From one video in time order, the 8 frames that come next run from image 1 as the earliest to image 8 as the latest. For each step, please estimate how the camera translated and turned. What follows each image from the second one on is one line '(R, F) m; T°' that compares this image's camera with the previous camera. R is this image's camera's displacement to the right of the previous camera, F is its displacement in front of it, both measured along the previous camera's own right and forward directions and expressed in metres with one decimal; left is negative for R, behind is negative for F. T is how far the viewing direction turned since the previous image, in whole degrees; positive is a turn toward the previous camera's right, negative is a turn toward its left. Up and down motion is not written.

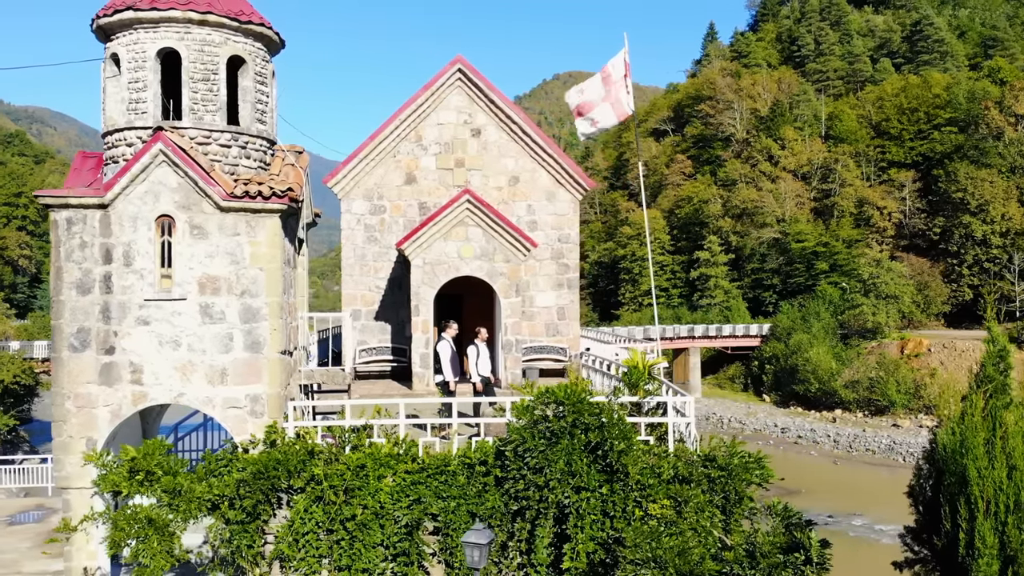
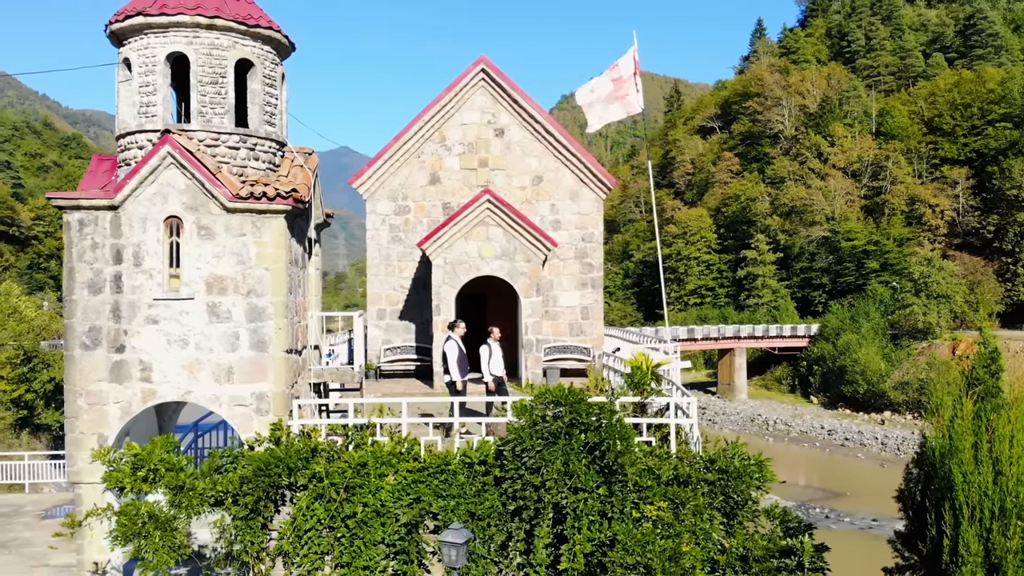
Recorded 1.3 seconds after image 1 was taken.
(+0.4, 0.0) m; -3°
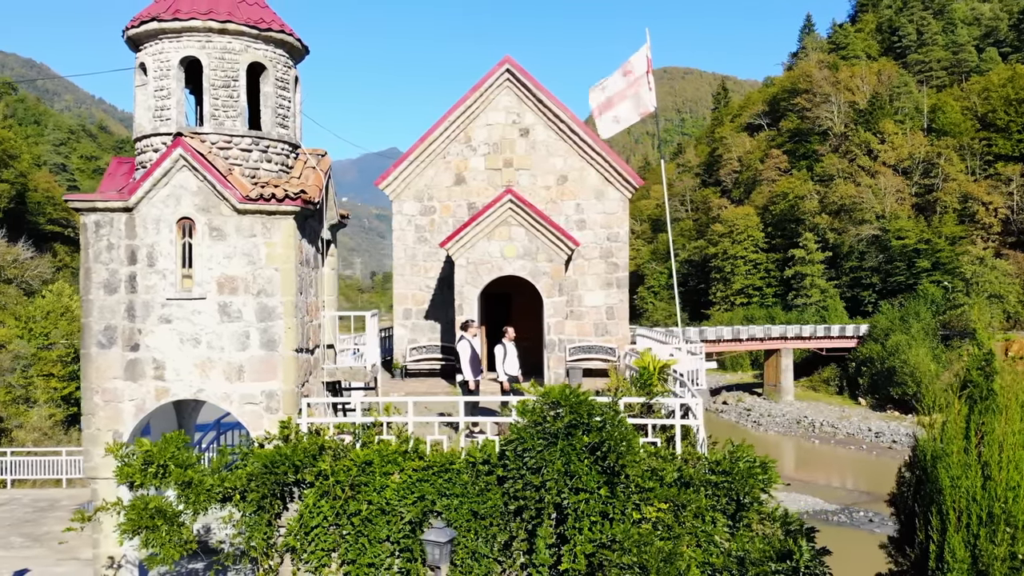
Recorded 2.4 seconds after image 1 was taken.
(+0.4, 0.0) m; -3°
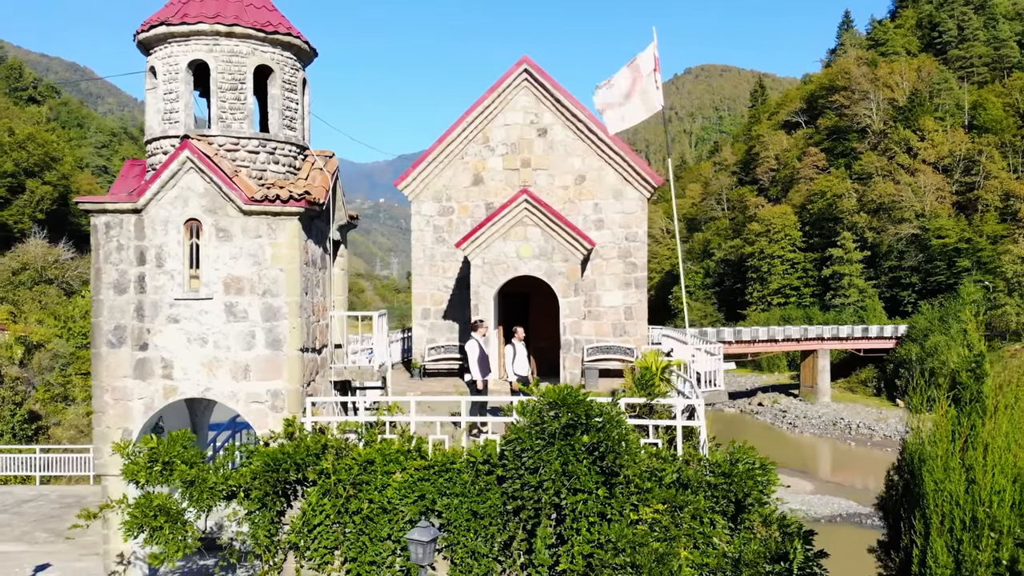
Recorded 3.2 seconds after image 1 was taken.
(+0.3, 0.0) m; -2°
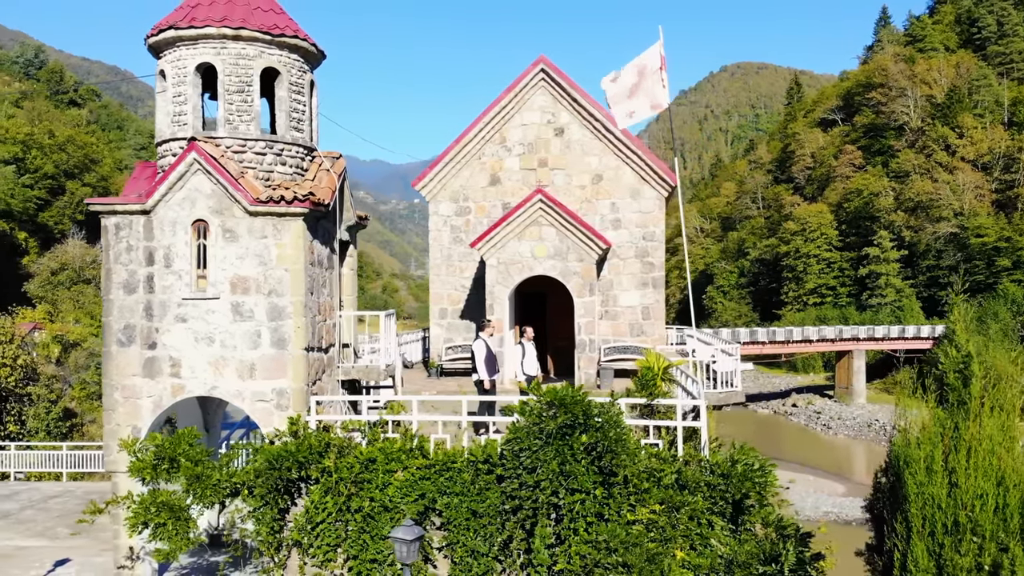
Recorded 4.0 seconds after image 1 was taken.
(+0.3, 0.0) m; -2°
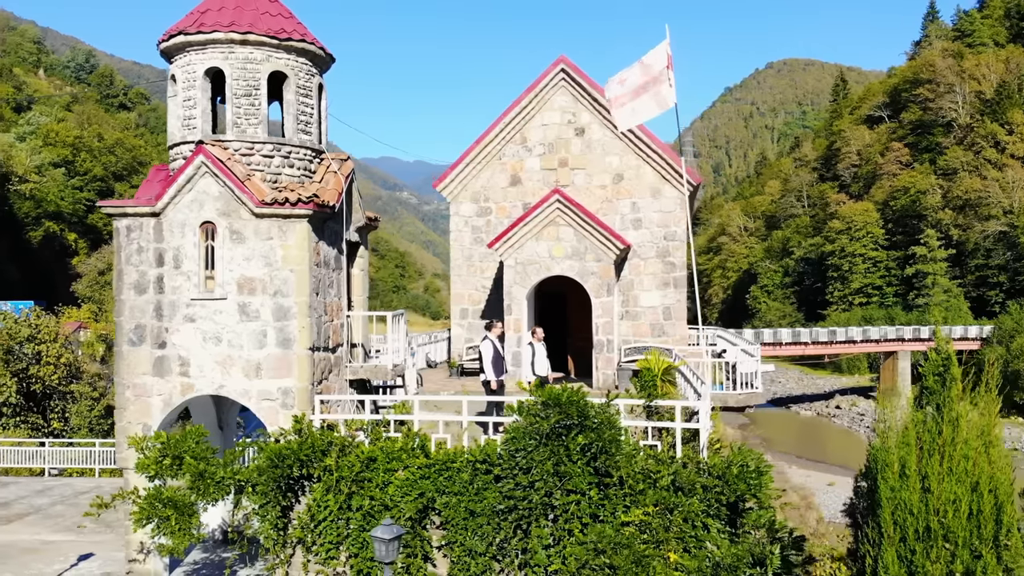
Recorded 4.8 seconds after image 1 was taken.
(+0.4, 0.0) m; -2°
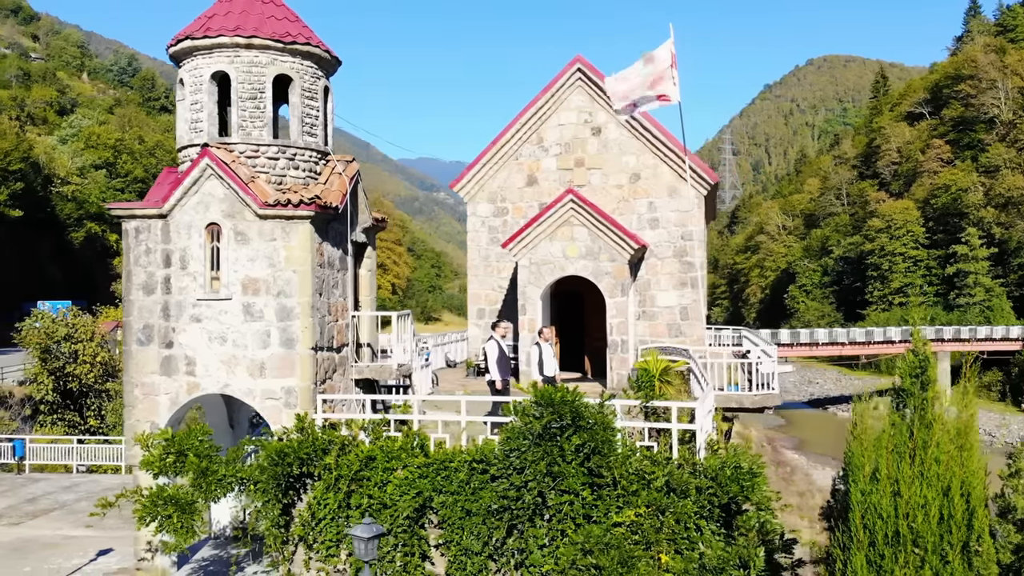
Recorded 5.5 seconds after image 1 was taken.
(+0.4, 0.0) m; -2°
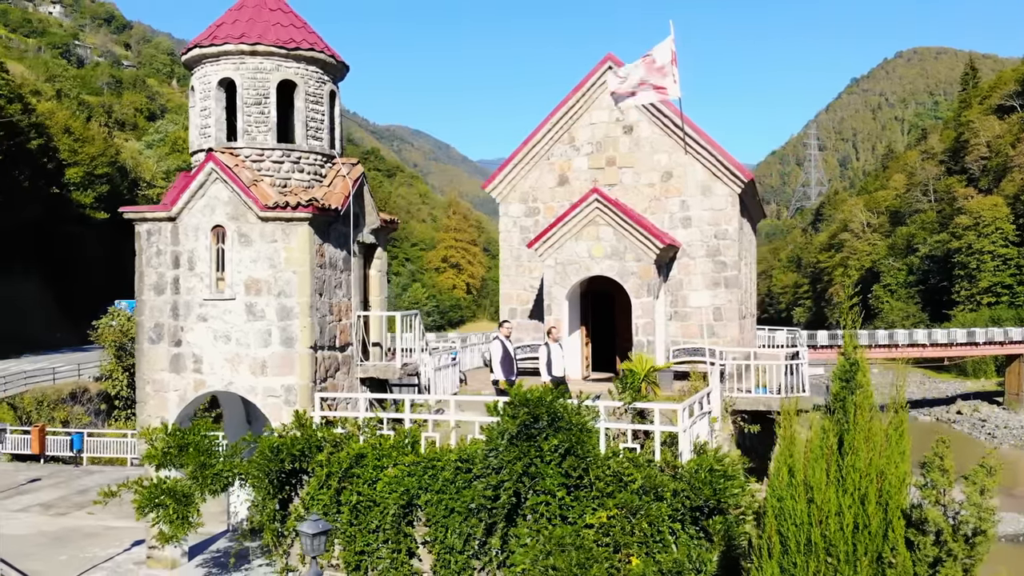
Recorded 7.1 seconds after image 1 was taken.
(+0.9, 0.0) m; -4°
